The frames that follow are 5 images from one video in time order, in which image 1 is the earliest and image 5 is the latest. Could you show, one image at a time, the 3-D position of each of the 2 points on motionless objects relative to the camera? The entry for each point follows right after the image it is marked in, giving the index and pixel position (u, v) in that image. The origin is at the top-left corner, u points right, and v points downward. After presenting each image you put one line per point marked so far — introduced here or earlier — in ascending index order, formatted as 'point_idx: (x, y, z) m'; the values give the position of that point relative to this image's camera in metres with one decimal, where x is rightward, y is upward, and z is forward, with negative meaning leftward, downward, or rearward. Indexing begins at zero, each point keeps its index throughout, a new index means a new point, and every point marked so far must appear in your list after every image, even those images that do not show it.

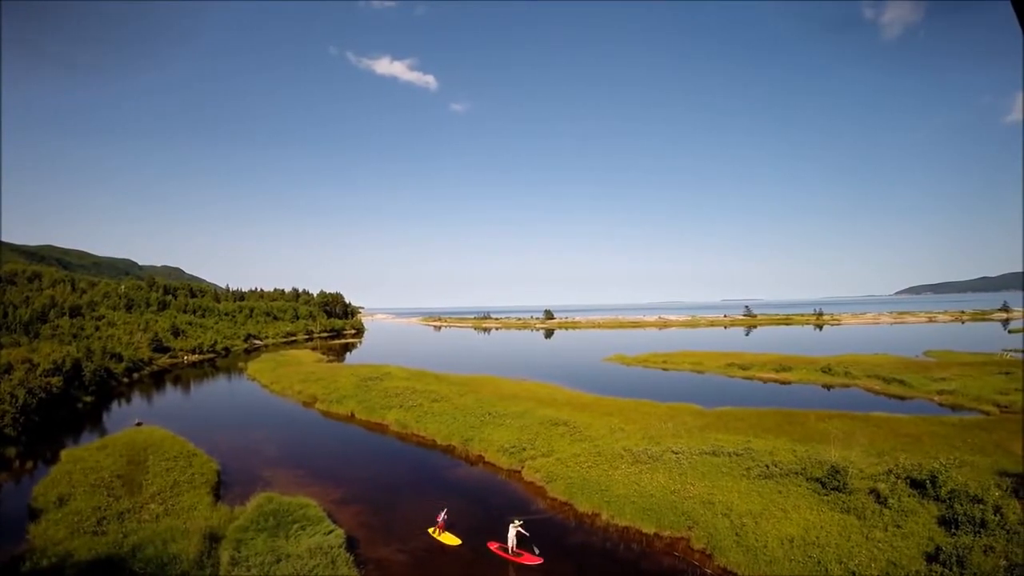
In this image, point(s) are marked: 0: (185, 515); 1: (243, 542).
0: (-12.3, -8.5, +19.1) m
1: (-9.3, -8.7, +17.5) m
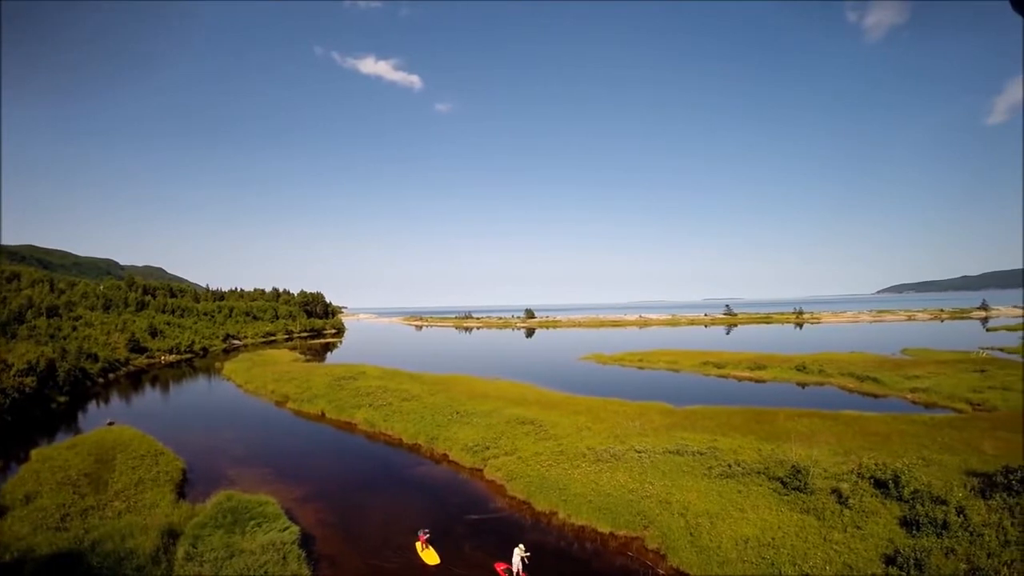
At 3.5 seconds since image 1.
0: (-14.3, -8.8, +20.0) m
1: (-11.3, -9.1, +18.5) m
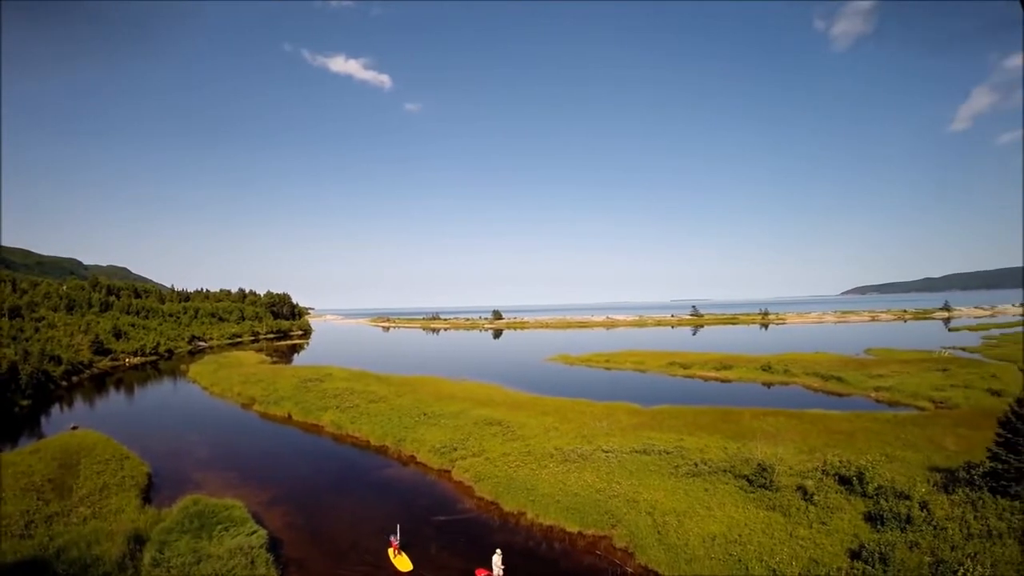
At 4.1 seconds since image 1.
0: (-15.8, -9.1, +20.2) m
1: (-12.7, -9.4, +18.8) m
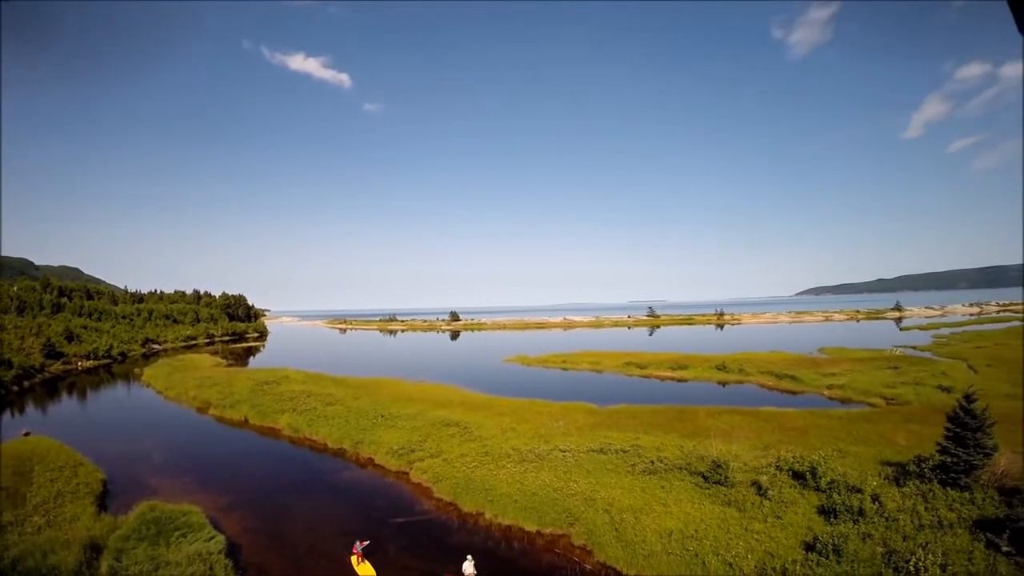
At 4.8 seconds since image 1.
0: (-17.7, -9.5, +20.4) m
1: (-14.5, -9.9, +19.2) m
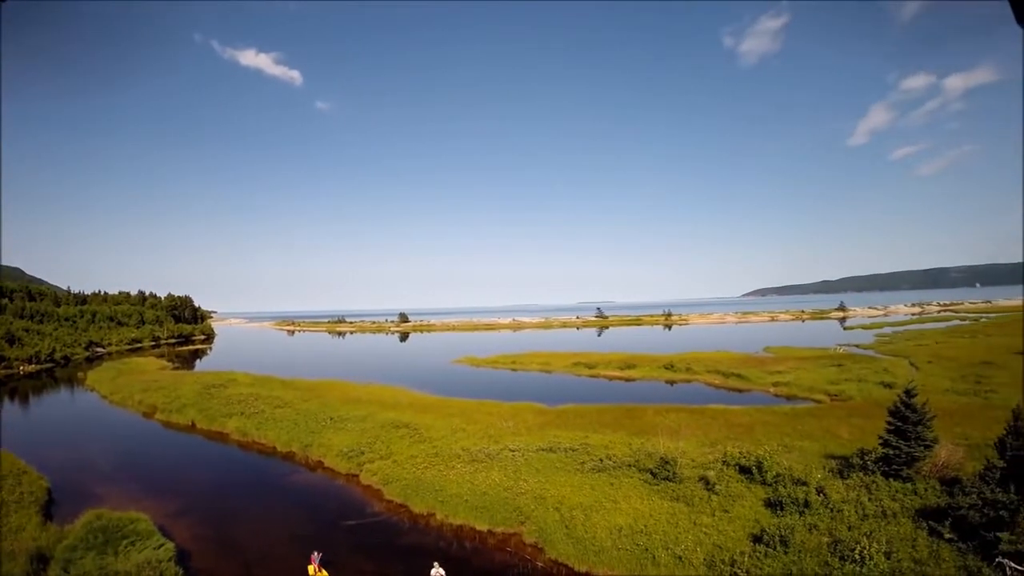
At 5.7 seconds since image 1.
0: (-20.1, -10.0, +20.5) m
1: (-16.8, -10.4, +19.5) m
